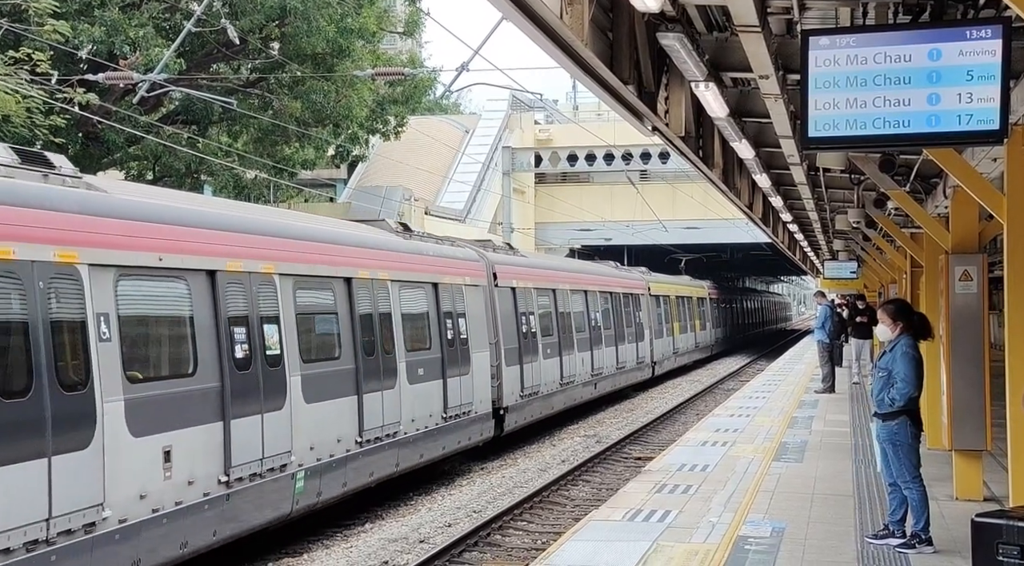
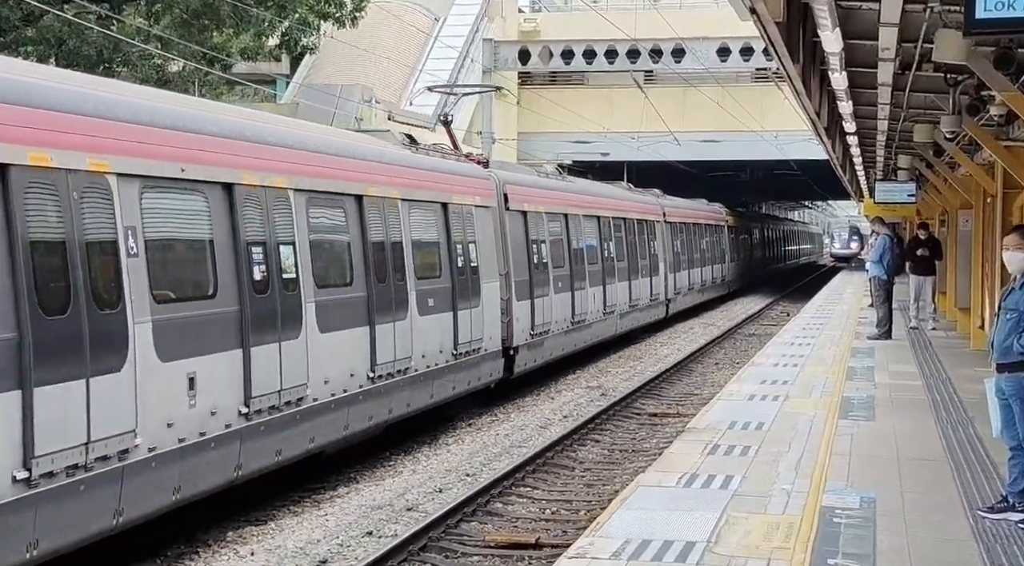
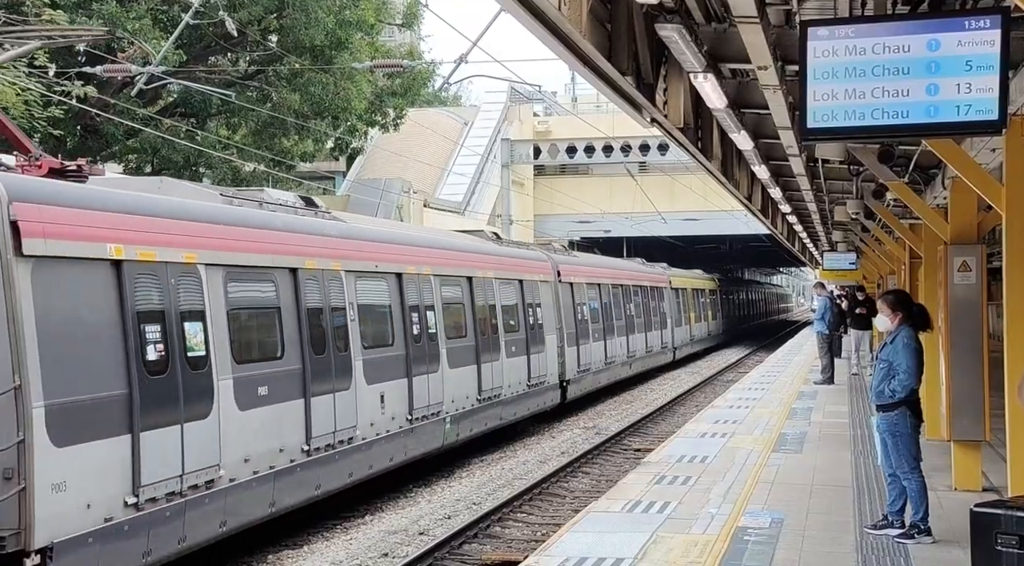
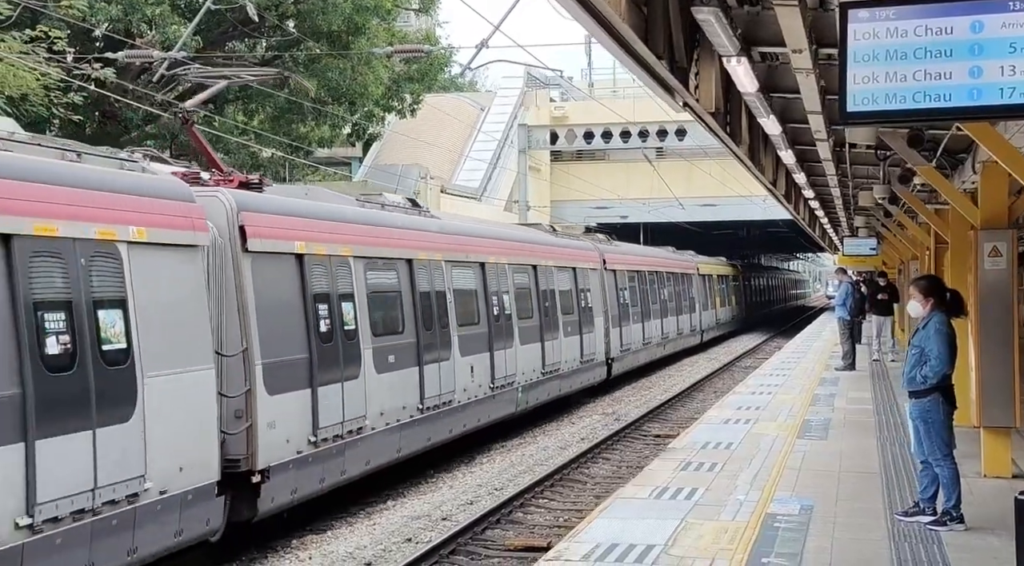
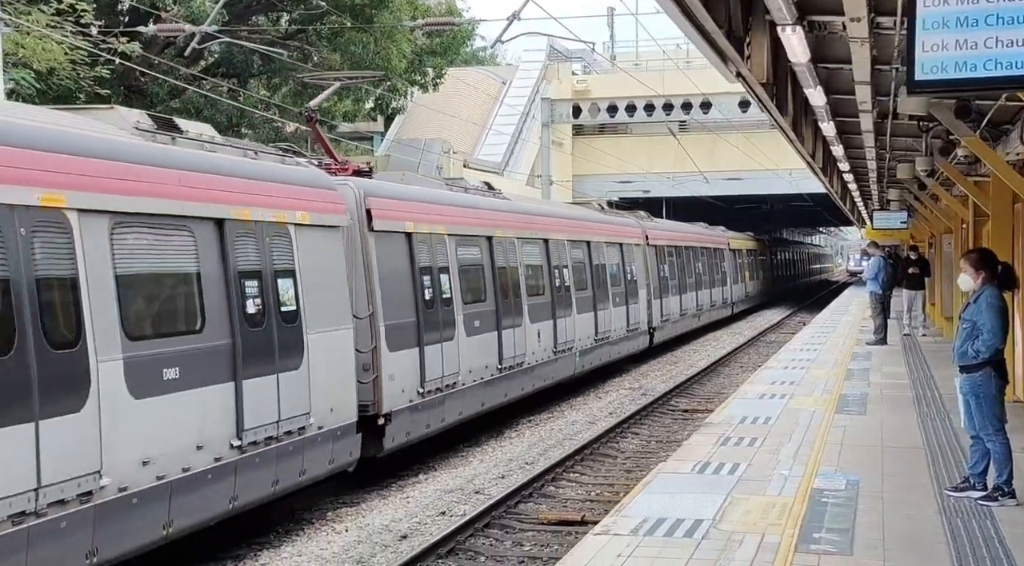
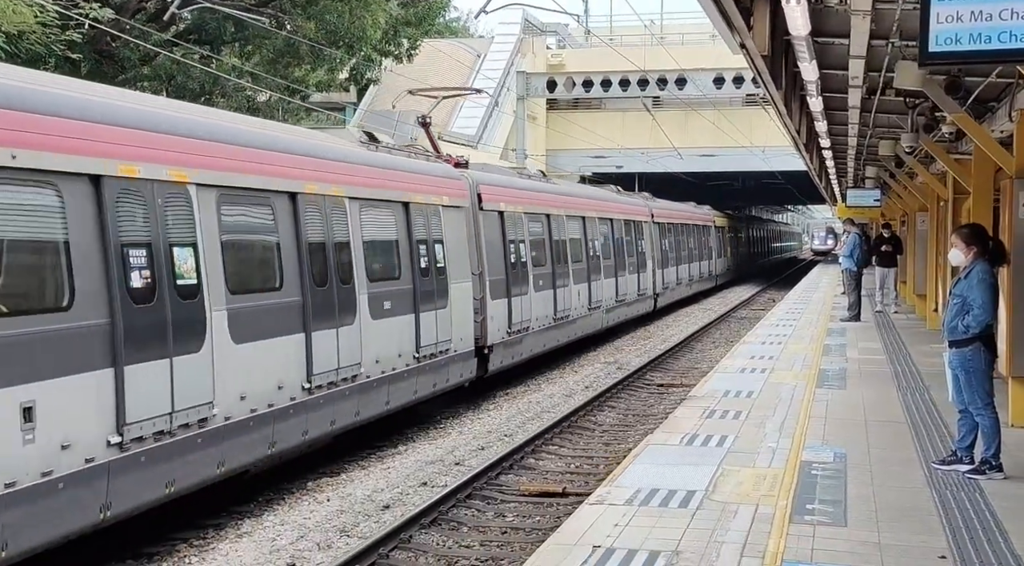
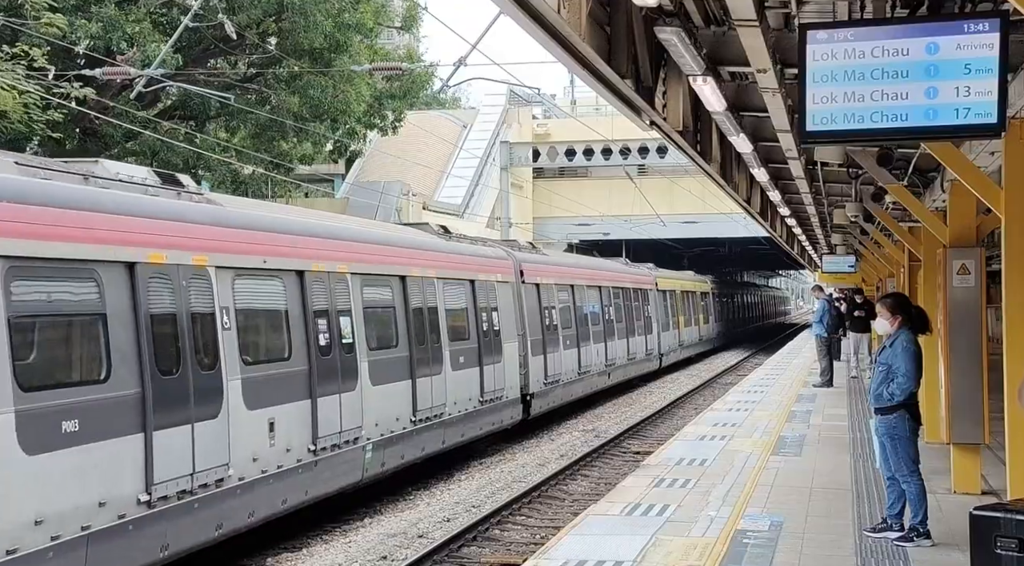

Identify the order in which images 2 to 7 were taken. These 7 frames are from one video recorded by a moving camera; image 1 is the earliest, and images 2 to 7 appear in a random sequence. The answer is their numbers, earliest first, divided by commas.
7, 3, 4, 5, 6, 2
